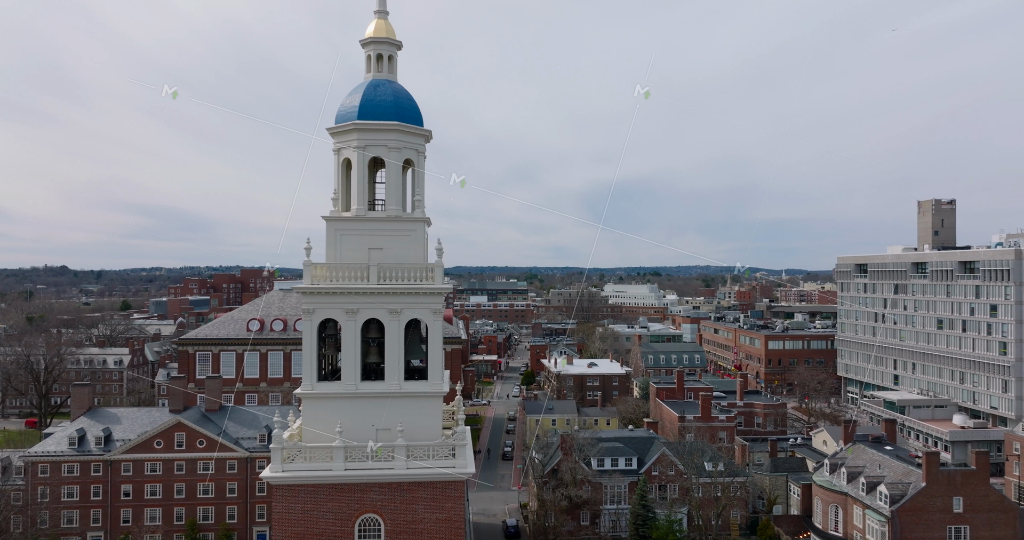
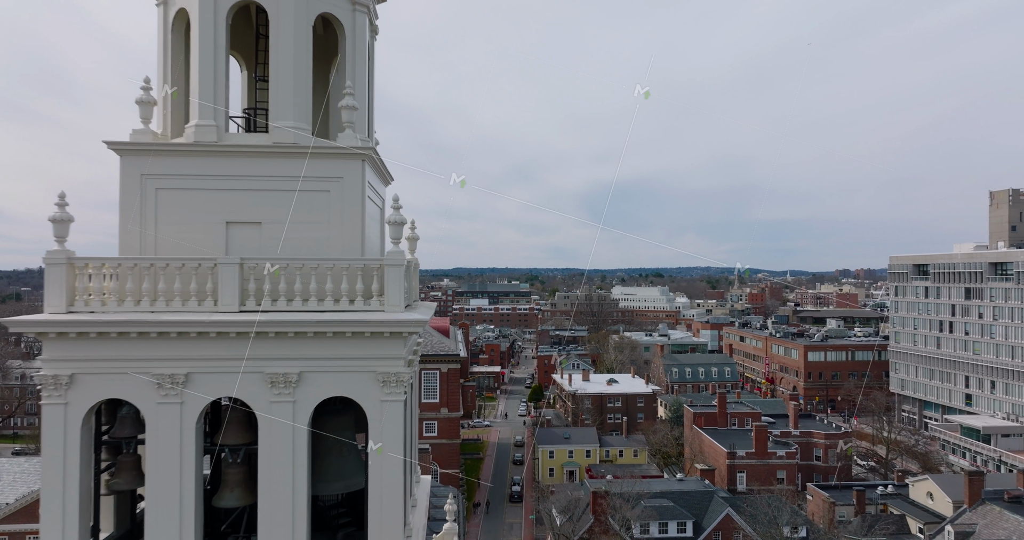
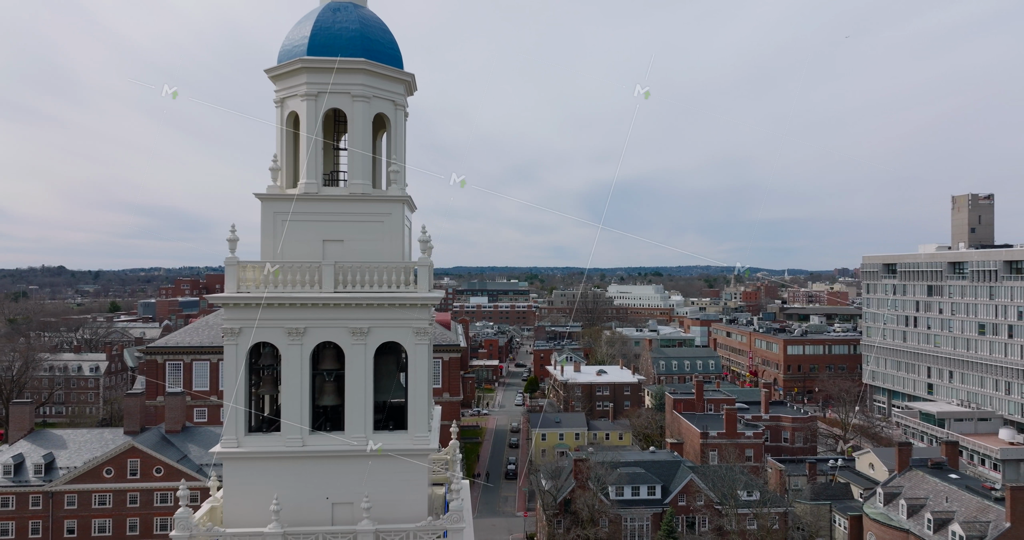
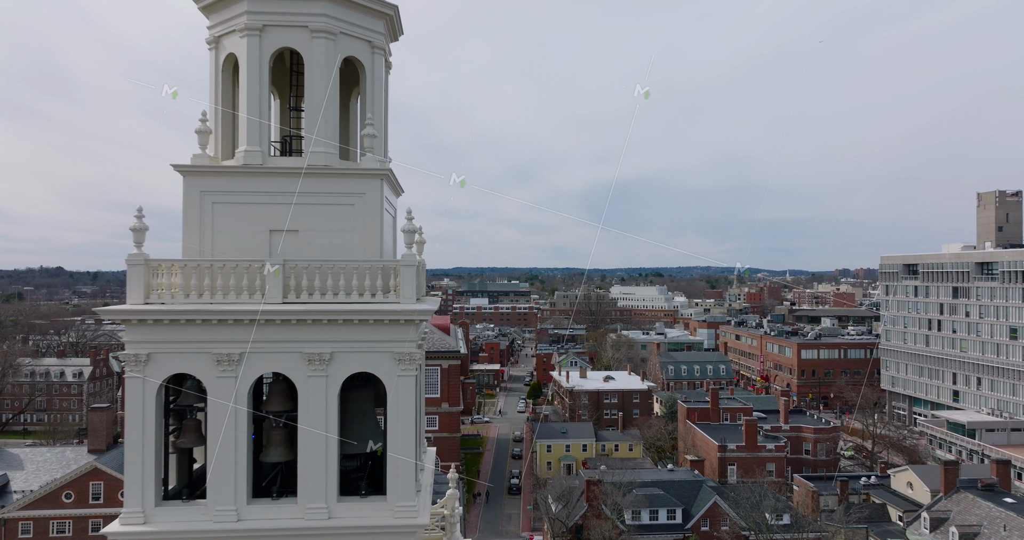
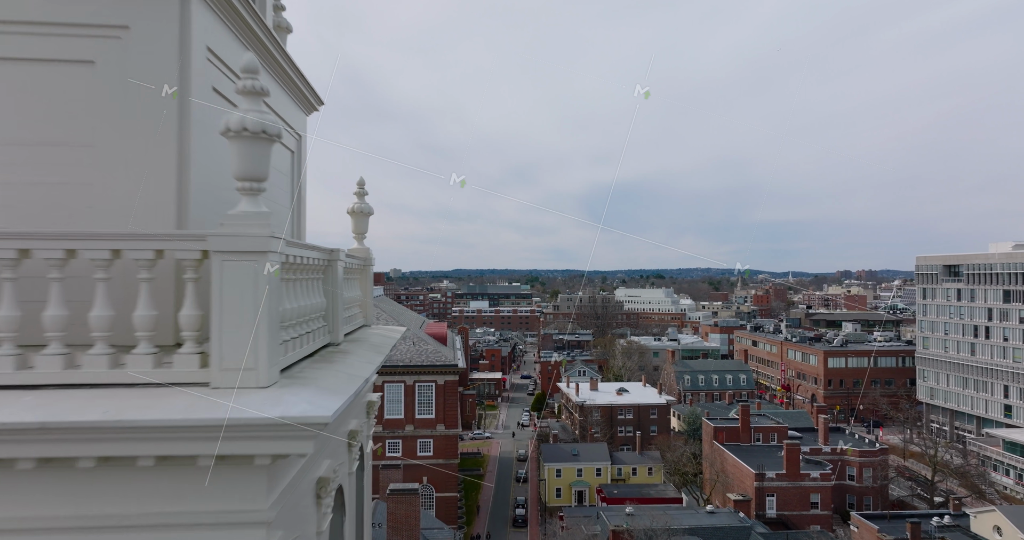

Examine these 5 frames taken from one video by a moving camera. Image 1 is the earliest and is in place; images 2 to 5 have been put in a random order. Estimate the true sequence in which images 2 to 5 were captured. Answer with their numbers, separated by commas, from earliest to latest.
3, 4, 2, 5
